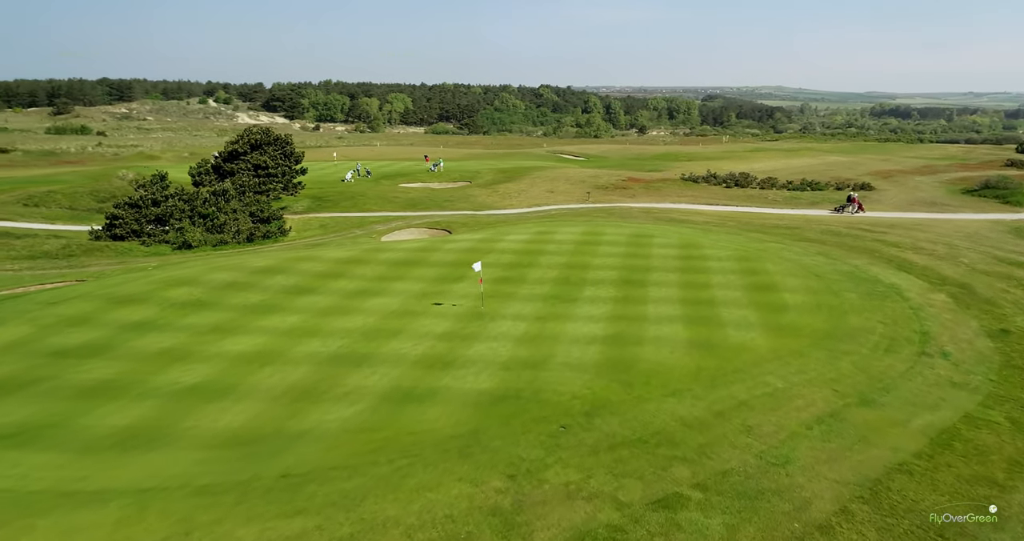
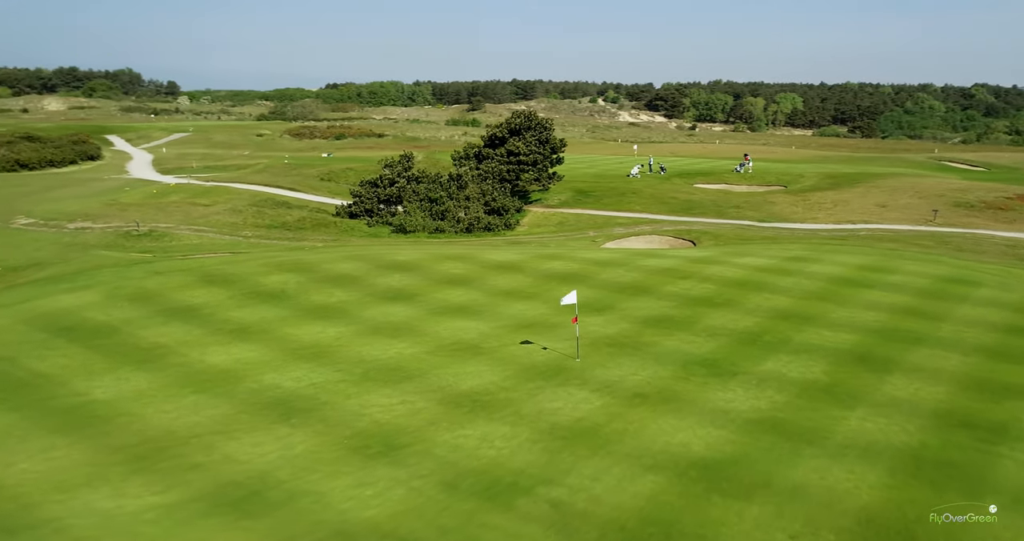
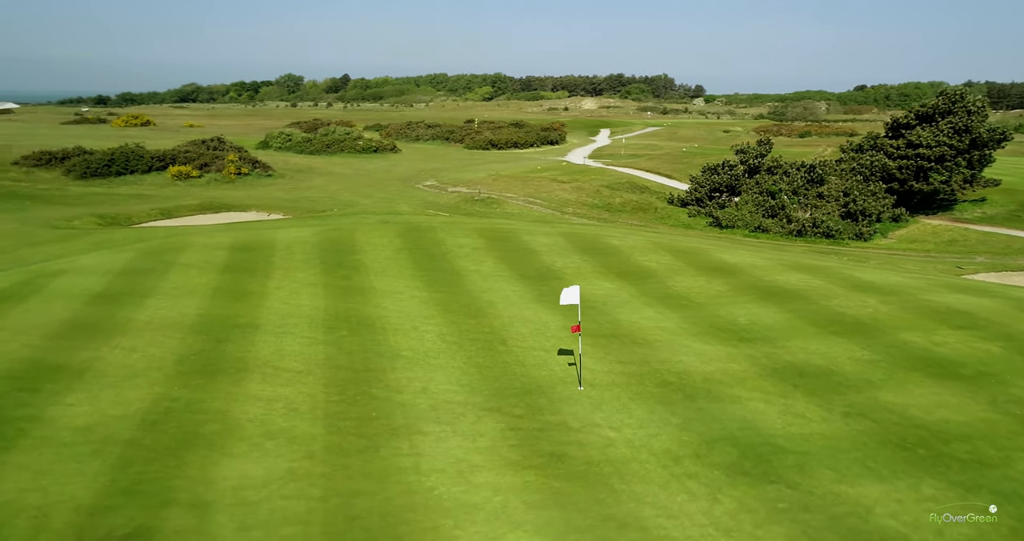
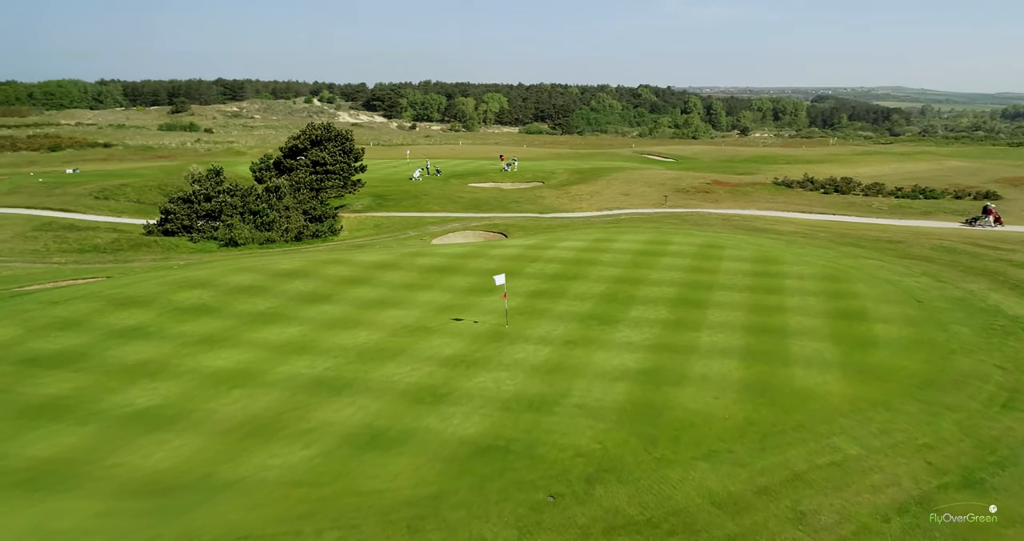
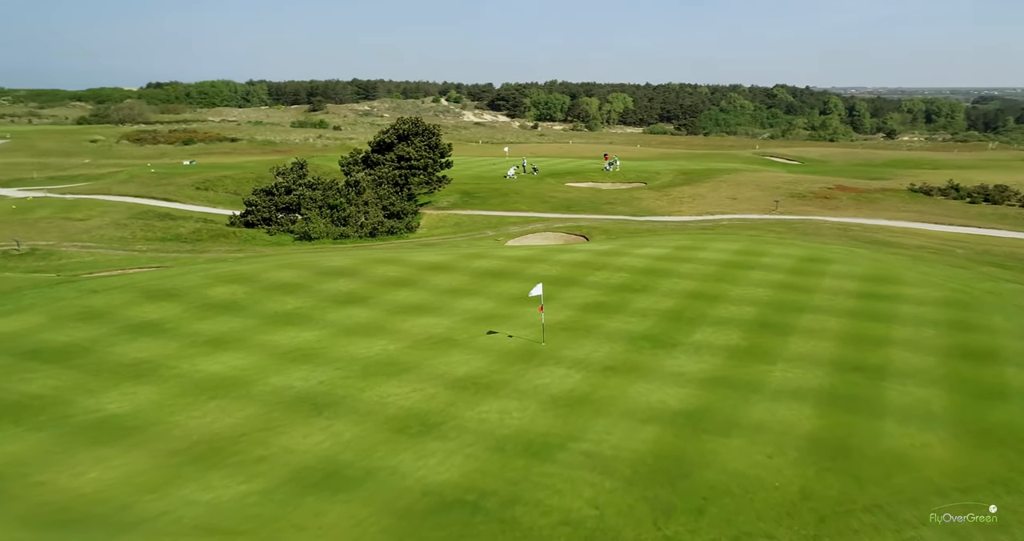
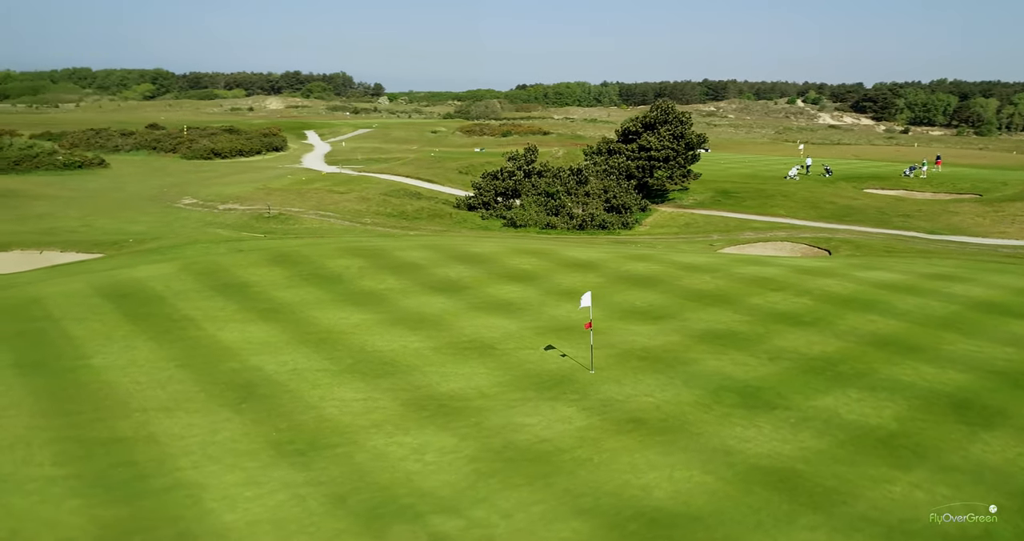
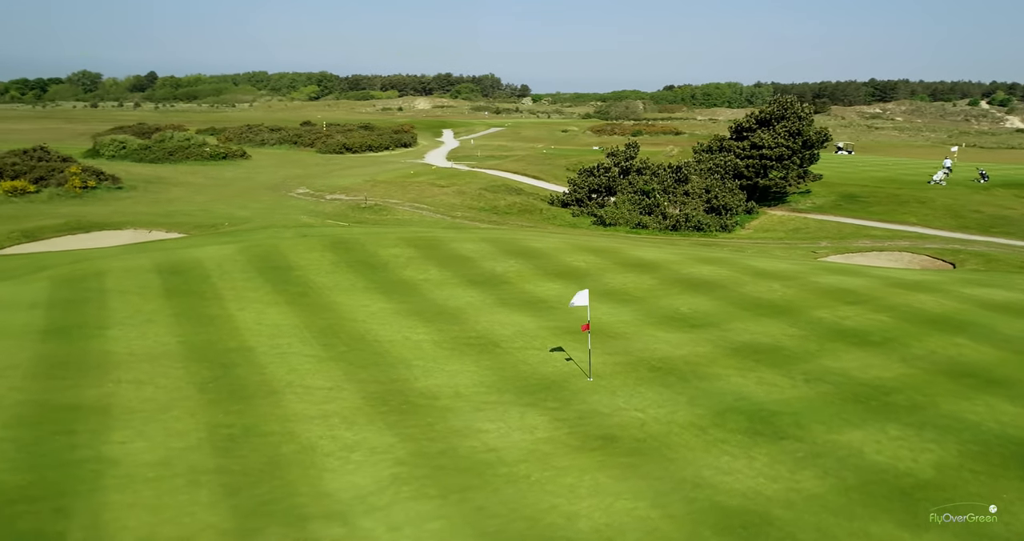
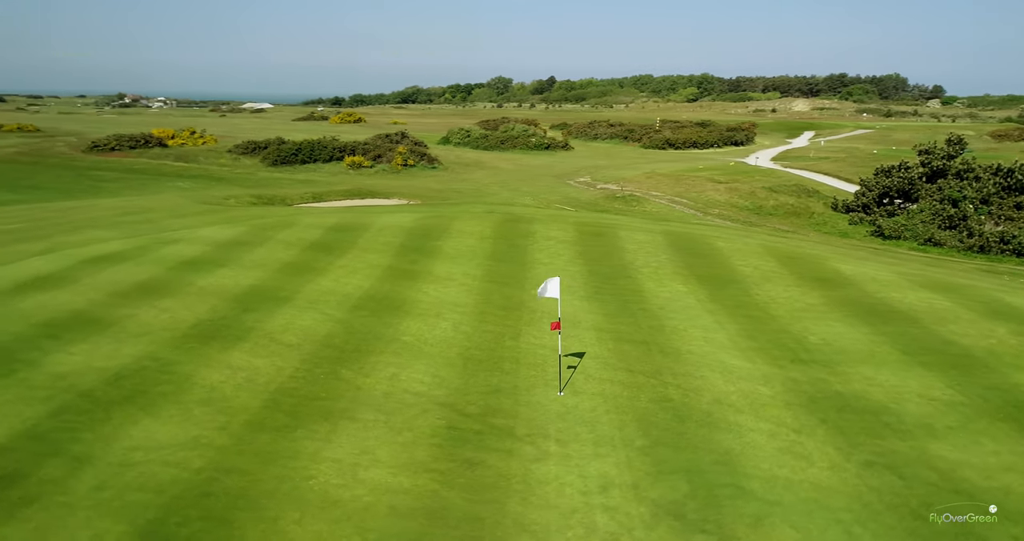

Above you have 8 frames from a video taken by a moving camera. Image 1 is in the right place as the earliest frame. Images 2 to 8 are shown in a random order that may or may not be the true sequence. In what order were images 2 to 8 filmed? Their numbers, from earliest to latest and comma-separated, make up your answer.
4, 5, 2, 6, 7, 3, 8
